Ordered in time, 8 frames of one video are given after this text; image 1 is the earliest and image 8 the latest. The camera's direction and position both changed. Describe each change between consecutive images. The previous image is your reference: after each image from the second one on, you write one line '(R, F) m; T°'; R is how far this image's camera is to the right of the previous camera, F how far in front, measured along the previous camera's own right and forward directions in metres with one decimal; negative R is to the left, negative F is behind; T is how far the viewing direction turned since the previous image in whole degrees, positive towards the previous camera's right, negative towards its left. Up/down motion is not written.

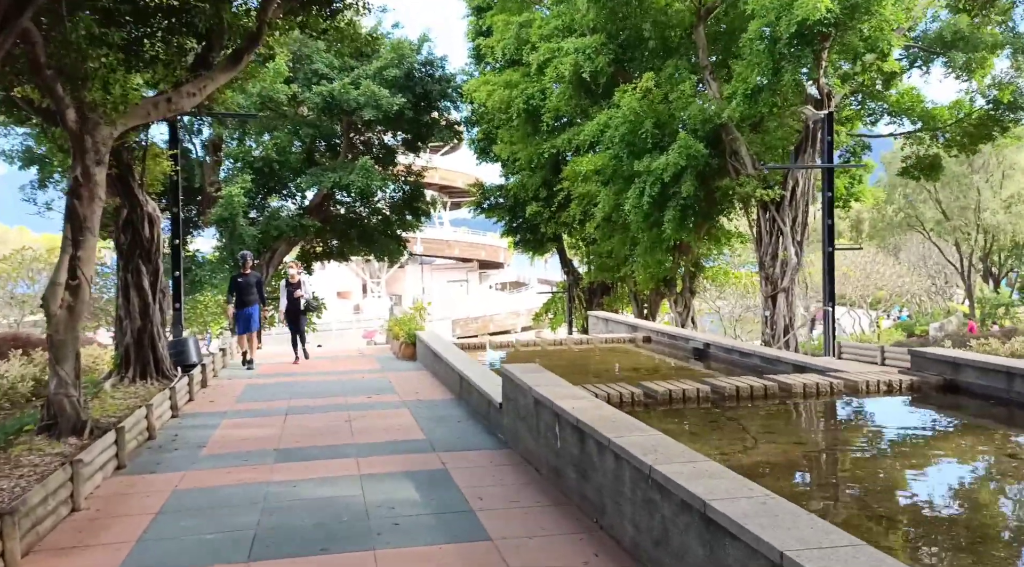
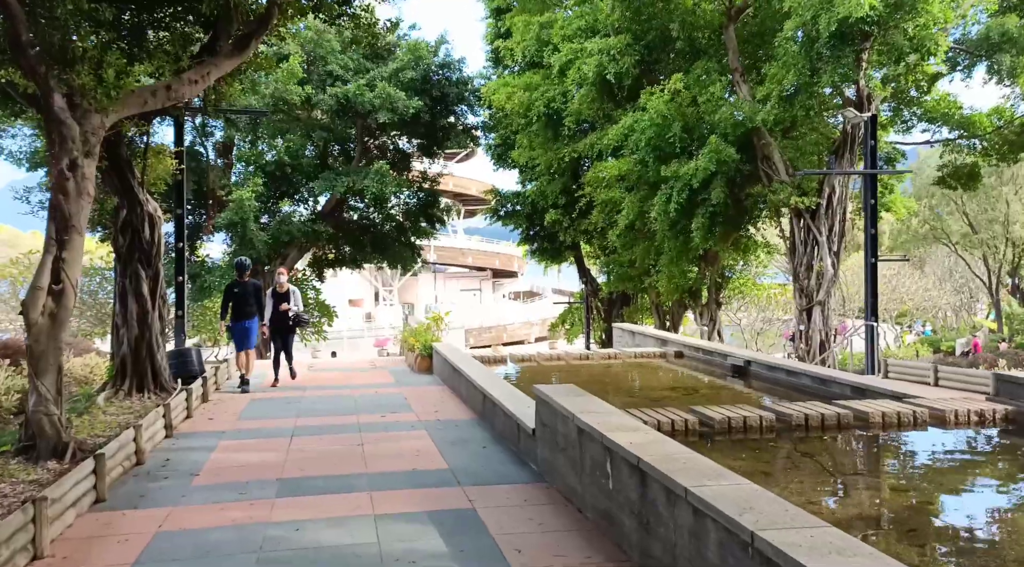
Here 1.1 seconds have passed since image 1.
(-0.1, +0.6) m; -1°
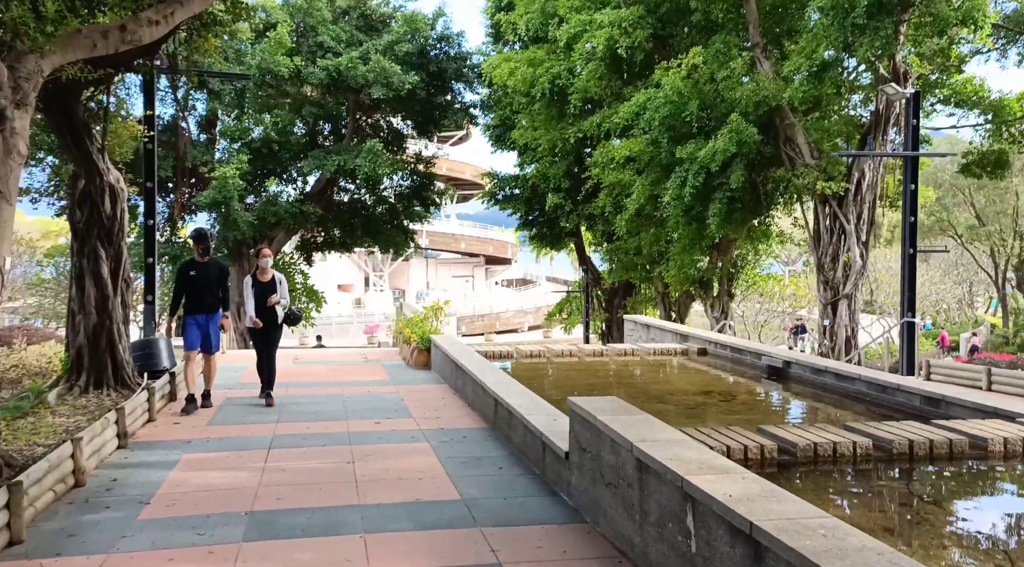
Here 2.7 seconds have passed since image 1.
(-0.2, +0.9) m; +1°
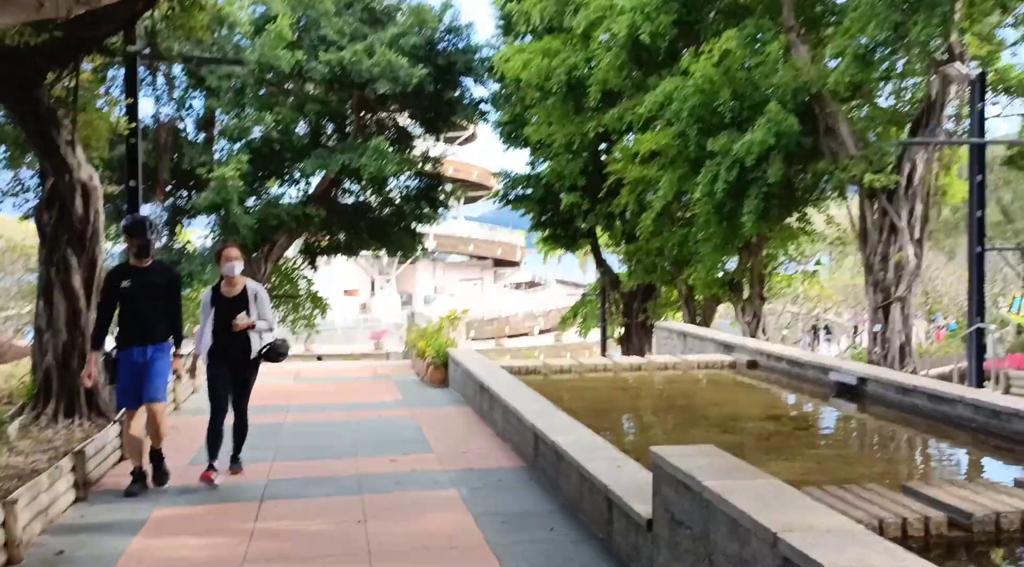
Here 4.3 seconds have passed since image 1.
(-0.2, +1.0) m; 0°
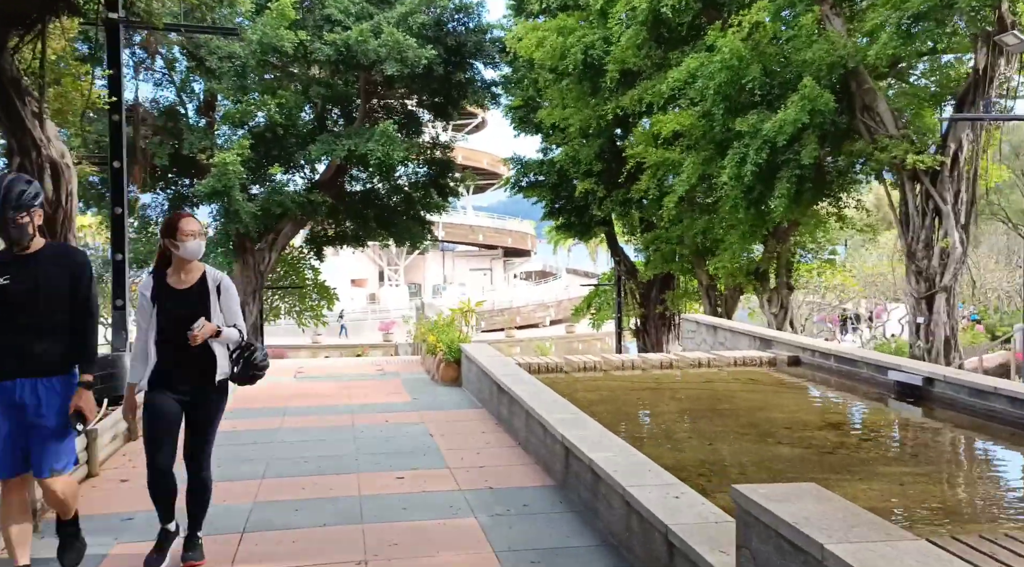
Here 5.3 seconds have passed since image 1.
(-0.1, +0.7) m; -1°
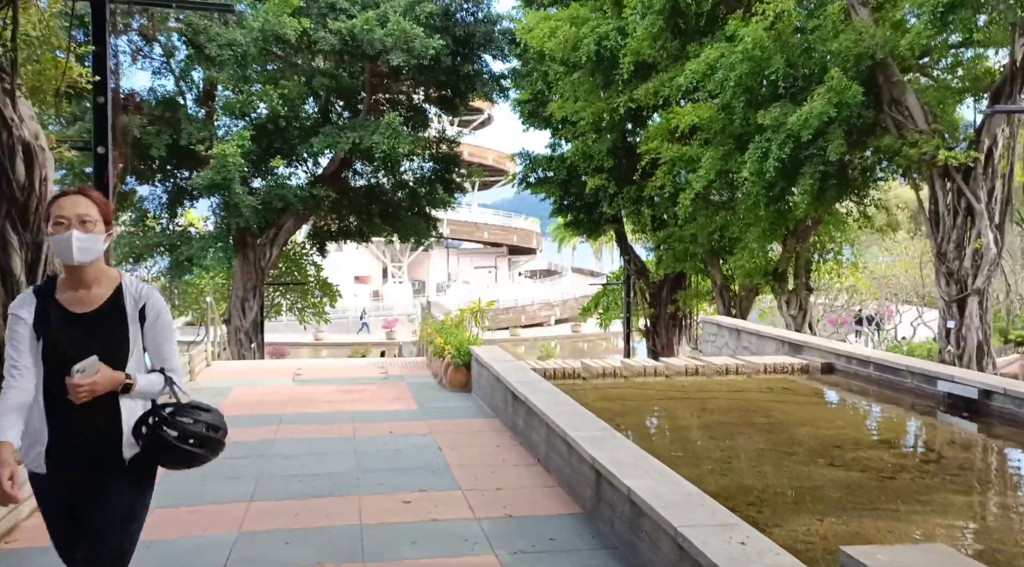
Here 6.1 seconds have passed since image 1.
(-0.1, +0.5) m; 0°
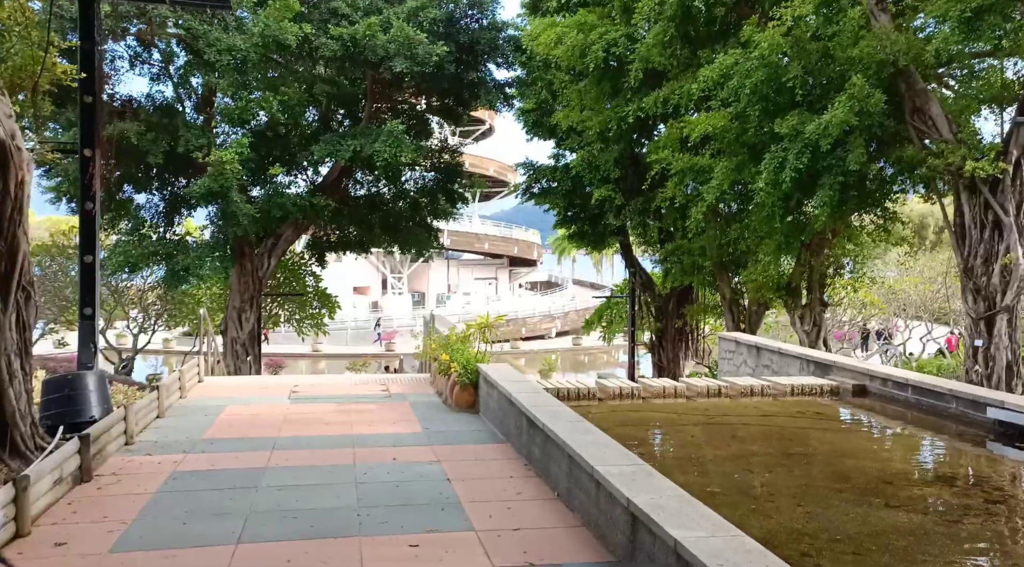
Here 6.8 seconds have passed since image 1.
(-0.1, +0.4) m; 0°
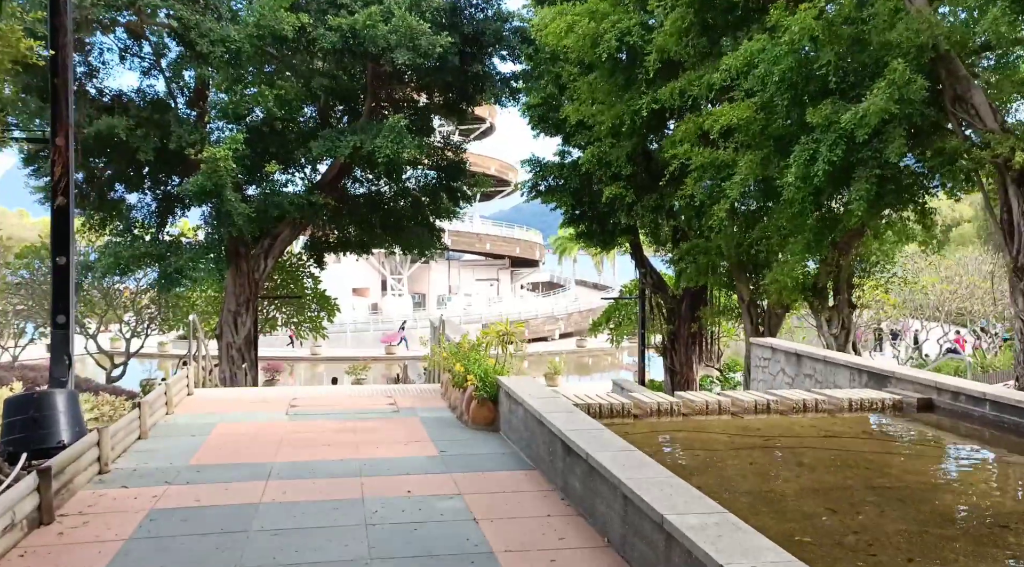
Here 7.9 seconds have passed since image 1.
(-0.2, +0.7) m; 0°
